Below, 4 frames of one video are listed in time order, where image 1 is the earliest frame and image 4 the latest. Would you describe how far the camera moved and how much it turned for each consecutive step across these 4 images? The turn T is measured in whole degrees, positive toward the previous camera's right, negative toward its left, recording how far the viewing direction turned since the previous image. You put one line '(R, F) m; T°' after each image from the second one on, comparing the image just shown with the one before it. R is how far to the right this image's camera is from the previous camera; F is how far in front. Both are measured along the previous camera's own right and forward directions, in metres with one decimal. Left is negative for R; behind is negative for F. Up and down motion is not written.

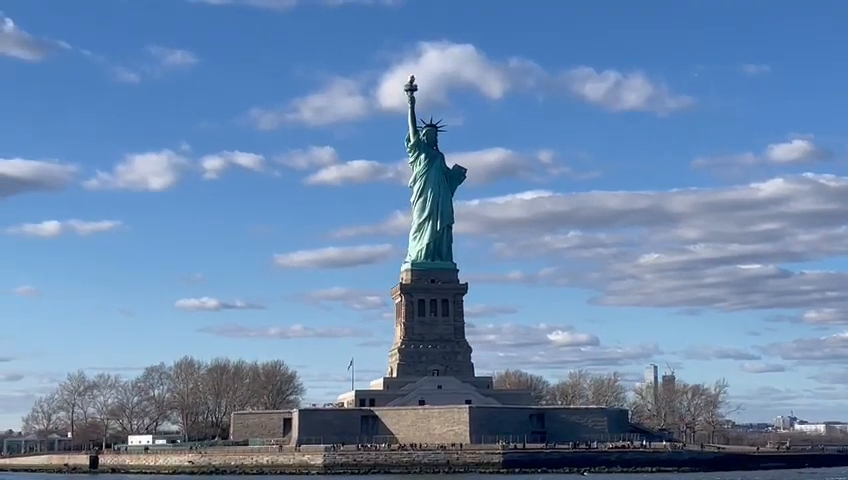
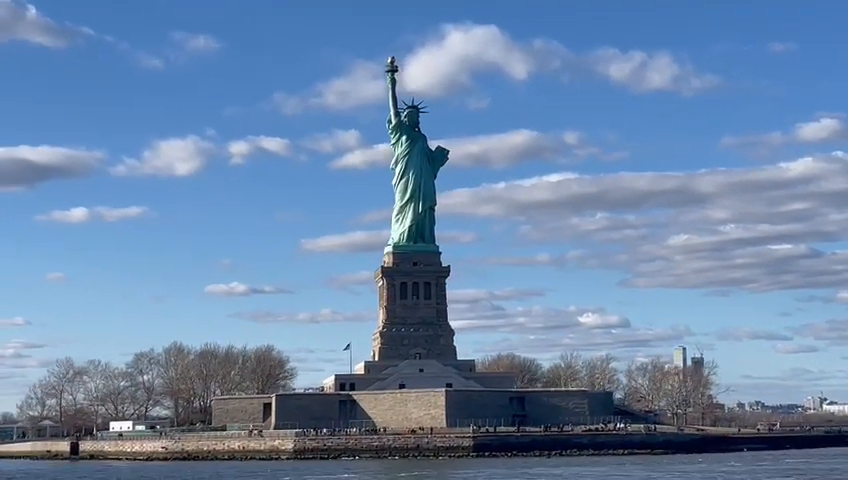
(+5.8, +0.9) m; -4°
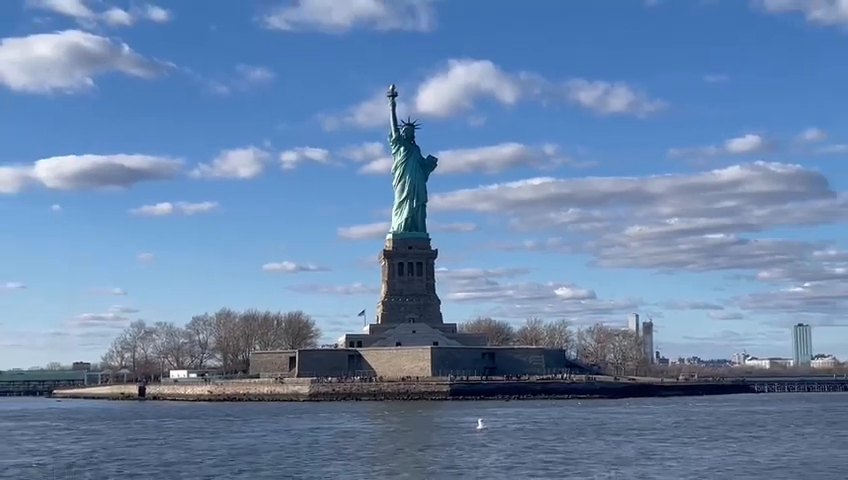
(+10.3, -25.6) m; -5°
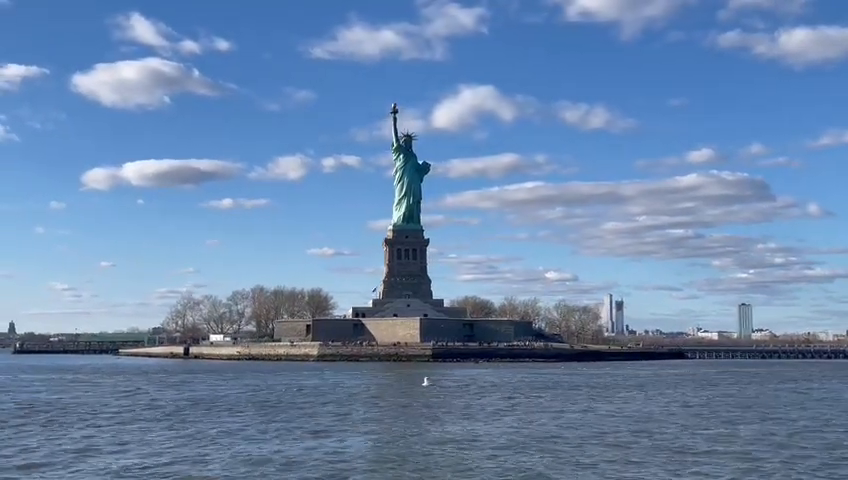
(+16.2, -25.3) m; -7°
